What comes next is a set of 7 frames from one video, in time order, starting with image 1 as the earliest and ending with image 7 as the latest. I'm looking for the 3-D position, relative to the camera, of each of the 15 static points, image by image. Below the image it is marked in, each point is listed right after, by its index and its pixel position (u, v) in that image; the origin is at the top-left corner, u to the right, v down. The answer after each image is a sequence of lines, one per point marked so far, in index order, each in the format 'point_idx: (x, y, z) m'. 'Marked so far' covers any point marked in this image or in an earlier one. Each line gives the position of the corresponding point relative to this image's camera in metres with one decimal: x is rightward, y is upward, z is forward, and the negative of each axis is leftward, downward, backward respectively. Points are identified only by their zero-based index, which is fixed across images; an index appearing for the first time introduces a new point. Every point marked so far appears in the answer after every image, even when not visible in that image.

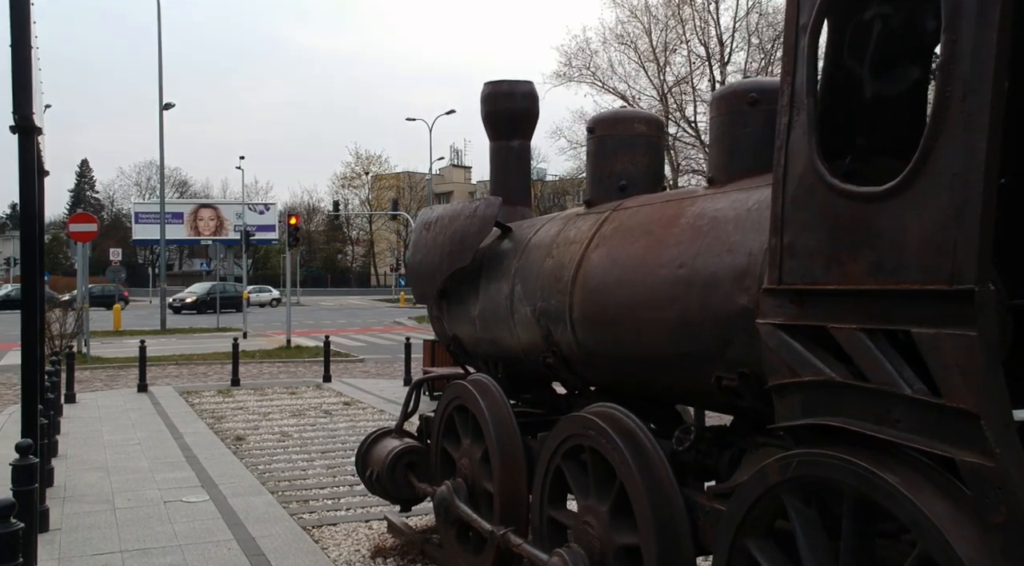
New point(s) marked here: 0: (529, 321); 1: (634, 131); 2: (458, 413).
0: (+0.1, -0.2, +4.7) m
1: (+0.6, +0.7, +4.6) m
2: (-0.3, -0.7, +5.4) m
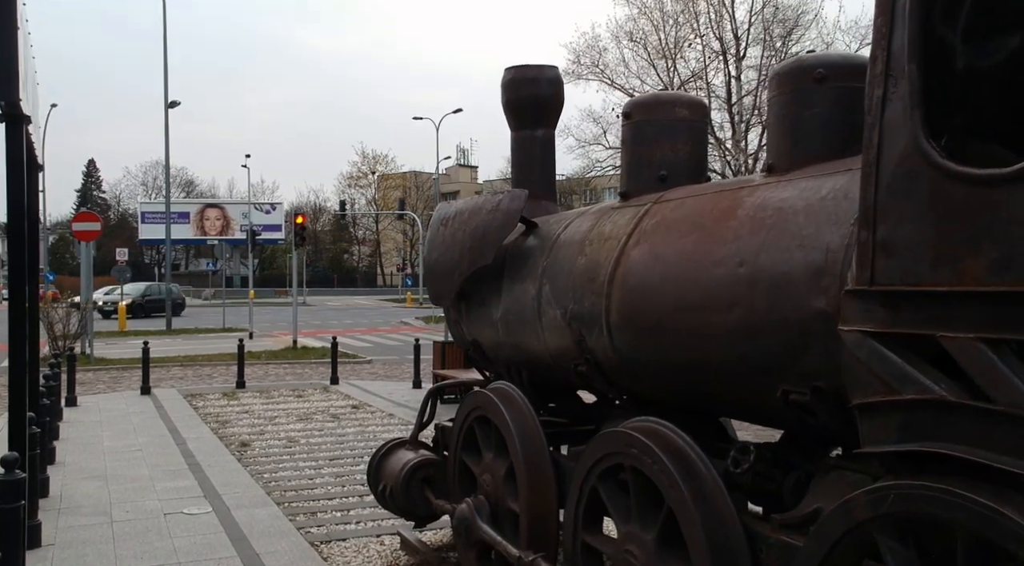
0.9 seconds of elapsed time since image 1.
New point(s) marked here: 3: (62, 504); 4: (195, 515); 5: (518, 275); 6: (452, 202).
0: (+0.2, -0.2, +4.3) m
1: (+0.7, +0.7, +4.2) m
2: (-0.2, -0.7, +5.0) m
3: (-3.5, -1.7, +7.6) m
4: (-2.4, -1.7, +7.3) m
5: (0.0, 0.0, +4.7) m
6: (-0.3, +0.5, +5.4) m
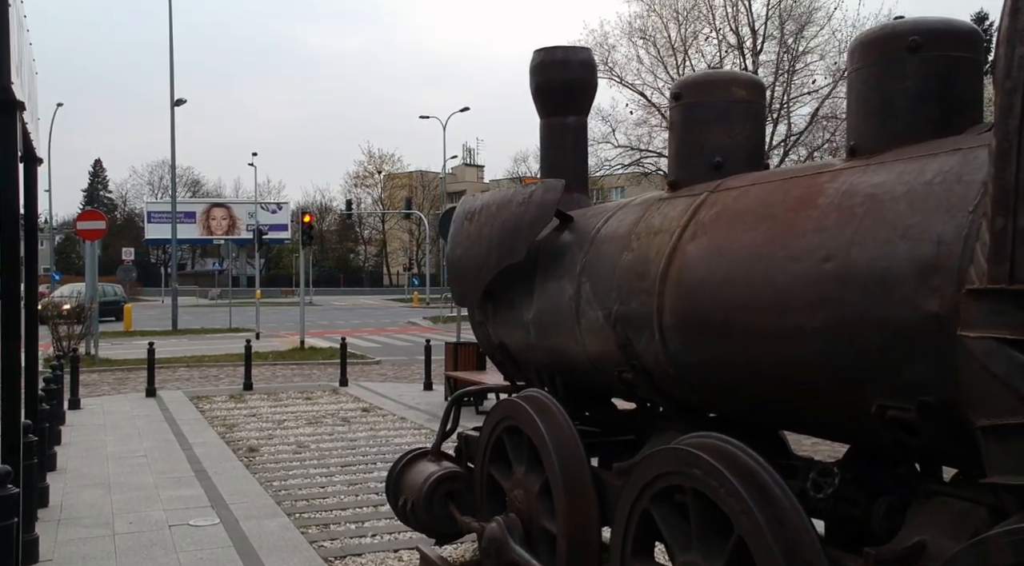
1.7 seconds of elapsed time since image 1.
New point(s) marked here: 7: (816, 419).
0: (+0.4, -0.2, +3.9) m
1: (+0.9, +0.7, +3.8) m
2: (0.0, -0.7, +4.6) m
3: (-3.4, -1.7, +7.2) m
4: (-2.2, -1.7, +6.9) m
5: (+0.2, 0.0, +4.3) m
6: (-0.2, +0.5, +5.0) m
7: (+0.9, -0.4, +2.9) m
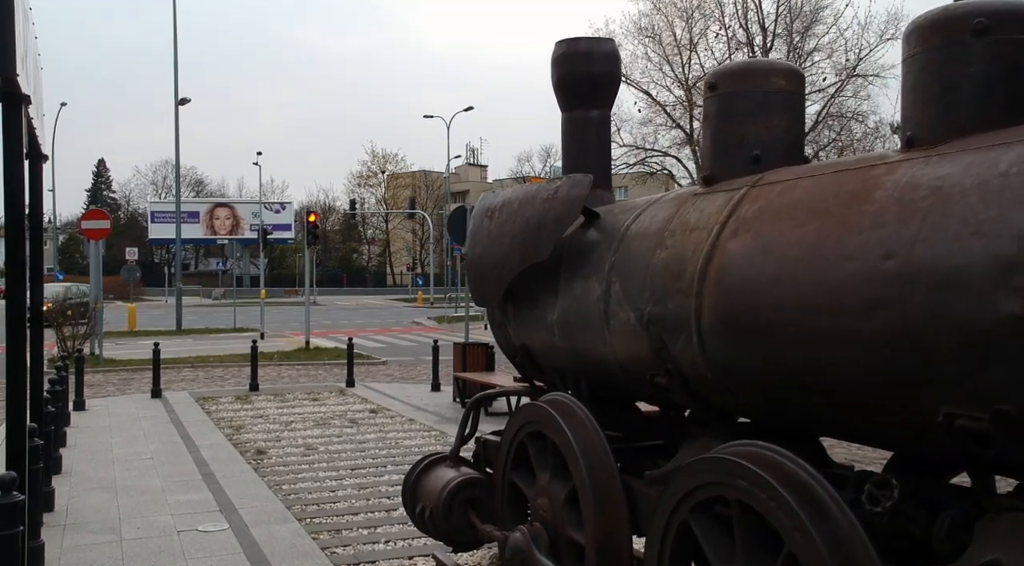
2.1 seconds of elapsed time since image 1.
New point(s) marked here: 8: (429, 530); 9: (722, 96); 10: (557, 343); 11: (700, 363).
0: (+0.5, -0.2, +3.7) m
1: (+1.0, +0.7, +3.6) m
2: (+0.1, -0.7, +4.4) m
3: (-3.2, -1.7, +7.1) m
4: (-2.1, -1.7, +6.7) m
5: (+0.3, 0.0, +4.2) m
6: (-0.1, +0.5, +4.9) m
7: (+1.0, -0.4, +2.8) m
8: (-0.4, -1.2, +4.9) m
9: (+0.8, +0.7, +3.7) m
10: (+0.2, -0.3, +4.4) m
11: (+0.6, -0.3, +3.3) m
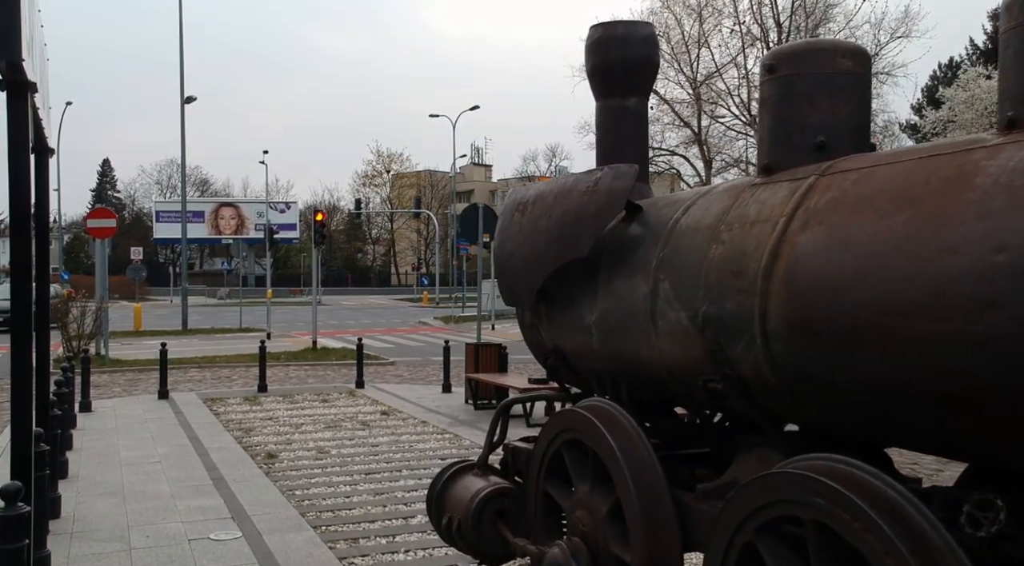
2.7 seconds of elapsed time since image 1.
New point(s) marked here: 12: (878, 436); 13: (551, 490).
0: (+0.6, -0.2, +3.4) m
1: (+1.1, +0.7, +3.3) m
2: (+0.2, -0.7, +4.2) m
3: (-3.1, -1.7, +6.8) m
4: (-1.9, -1.7, +6.5) m
5: (+0.4, +0.1, +3.9) m
6: (+0.1, +0.5, +4.6) m
7: (+1.2, -0.4, +2.5) m
8: (-0.3, -1.2, +4.6) m
9: (+0.9, +0.7, +3.4) m
10: (+0.4, -0.3, +4.1) m
11: (+0.8, -0.3, +3.1) m
12: (+1.1, -0.4, +2.8) m
13: (+0.2, -0.9, +4.3) m
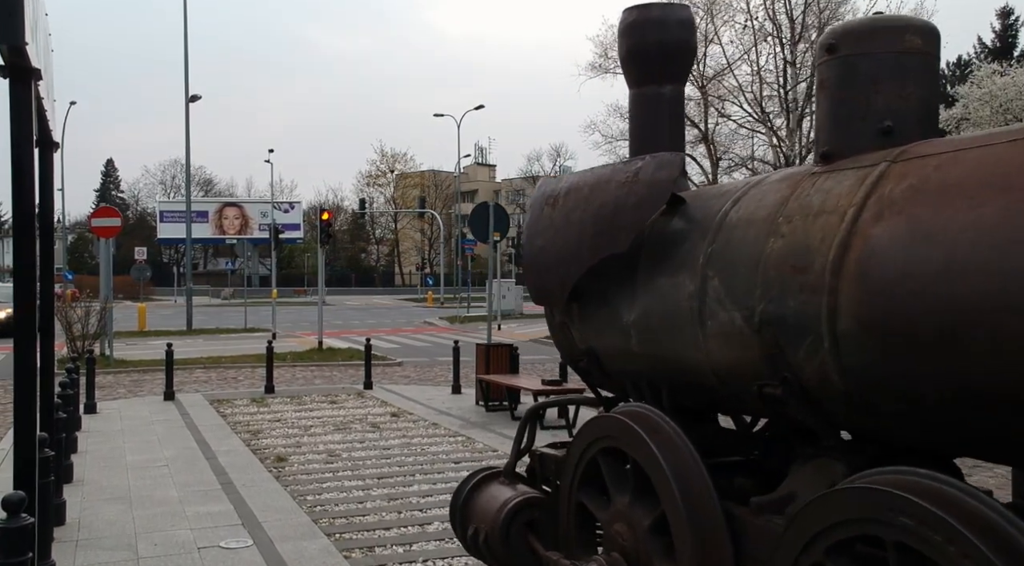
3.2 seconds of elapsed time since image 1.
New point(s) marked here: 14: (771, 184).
0: (+0.7, -0.2, +3.2) m
1: (+1.2, +0.8, +3.1) m
2: (+0.4, -0.7, +3.9) m
3: (-2.9, -1.7, +6.6) m
4: (-1.8, -1.7, +6.2) m
5: (+0.6, +0.1, +3.7) m
6: (+0.2, +0.5, +4.4) m
7: (+1.3, -0.4, +2.2) m
8: (-0.1, -1.2, +4.4) m
9: (+1.1, +0.7, +3.2) m
10: (+0.5, -0.3, +3.9) m
11: (+0.9, -0.3, +2.8) m
12: (+1.2, -0.4, +2.6) m
13: (+0.3, -0.9, +4.0) m
14: (+0.9, +0.3, +3.3) m
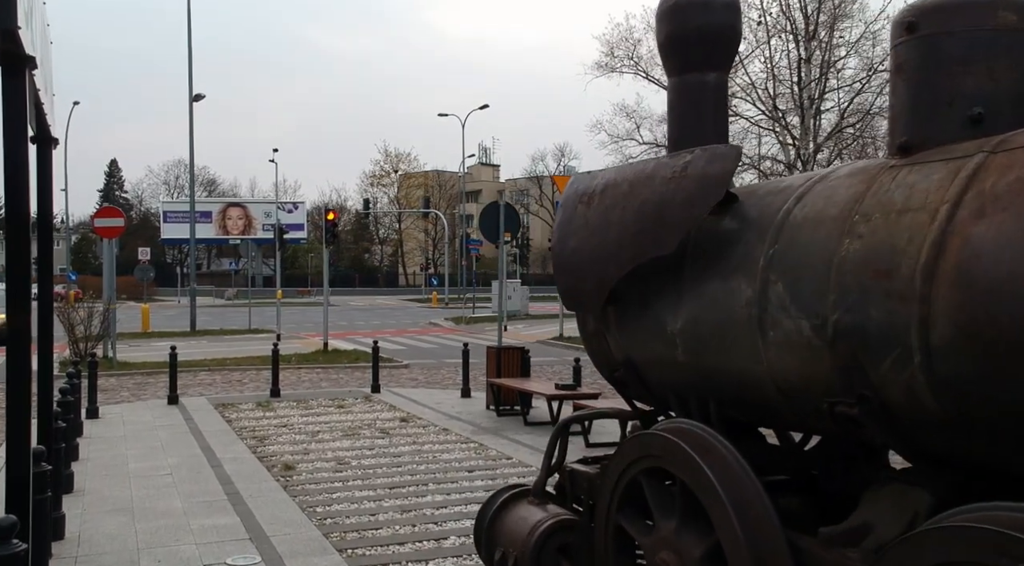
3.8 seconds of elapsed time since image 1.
0: (+0.9, -0.2, +2.8) m
1: (+1.4, +0.7, +2.8) m
2: (+0.5, -0.7, +3.6) m
3: (-2.8, -1.7, +6.3) m
4: (-1.6, -1.7, +5.9) m
5: (+0.7, 0.0, +3.3) m
6: (+0.4, +0.5, +4.0) m
7: (+1.4, -0.4, +1.9) m
8: (0.0, -1.2, +4.1) m
9: (+1.2, +0.7, +2.8) m
10: (+0.6, -0.3, +3.6) m
11: (+1.1, -0.3, +2.5) m
12: (+1.3, -0.4, +2.3) m
13: (+0.4, -0.9, +3.7) m
14: (+1.0, +0.3, +3.0) m
